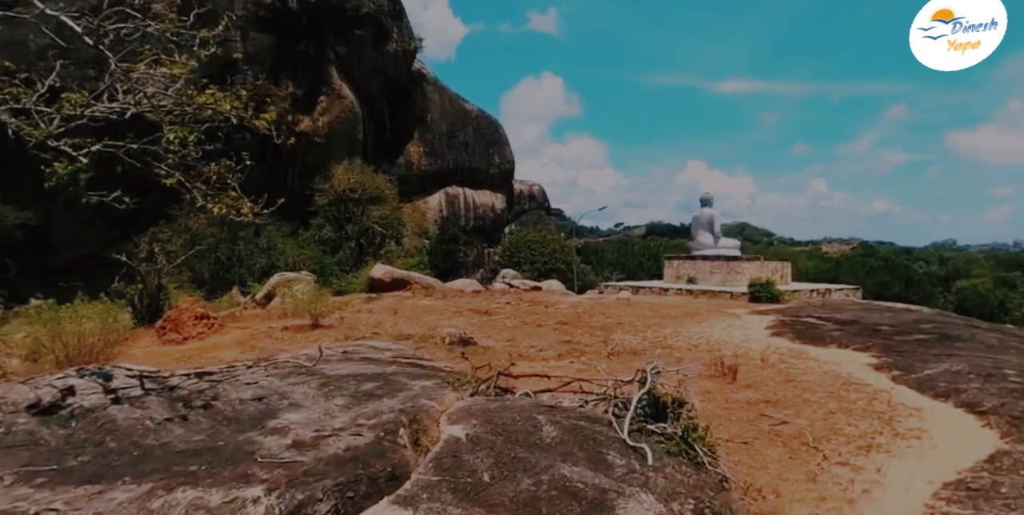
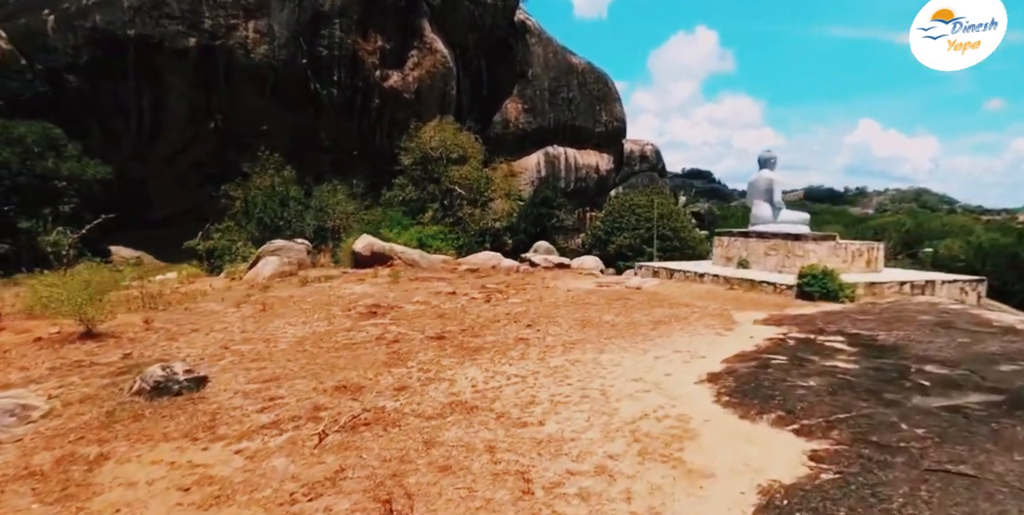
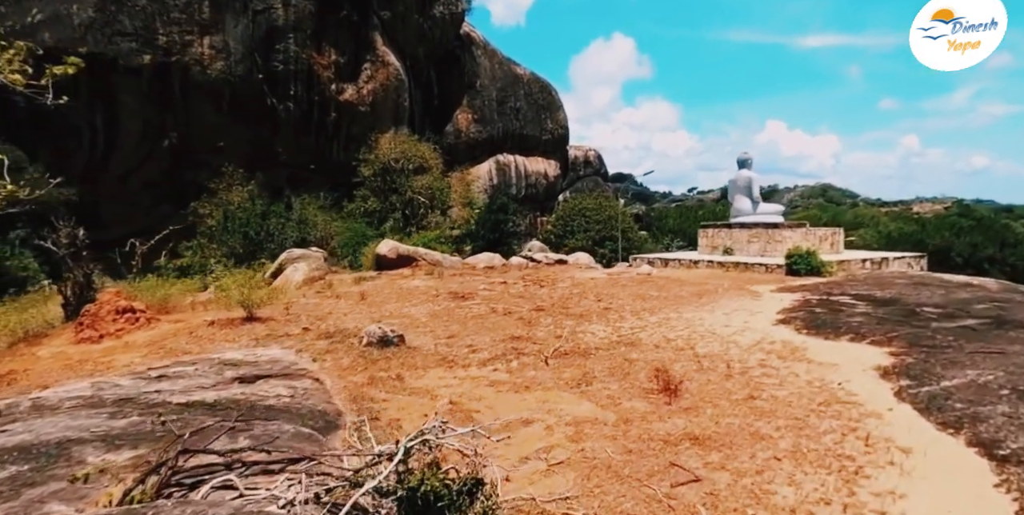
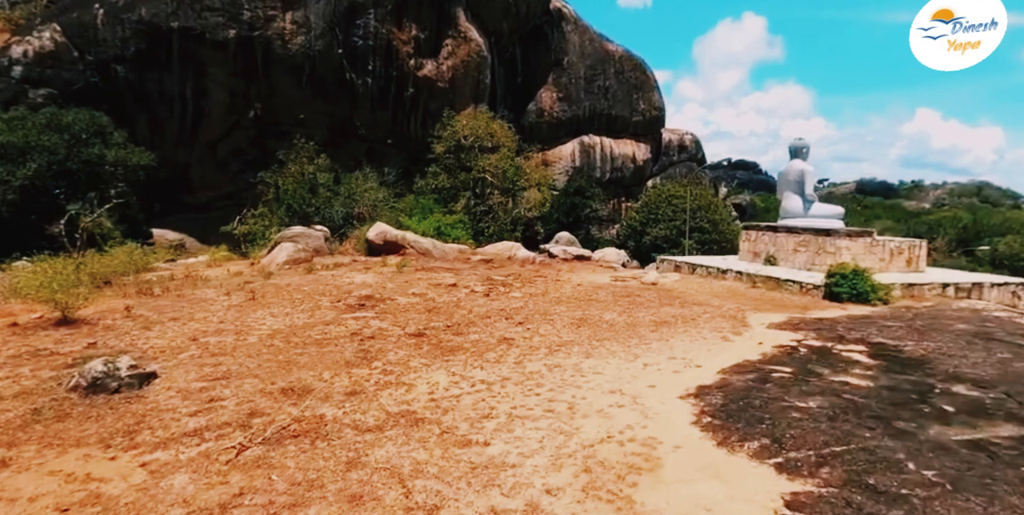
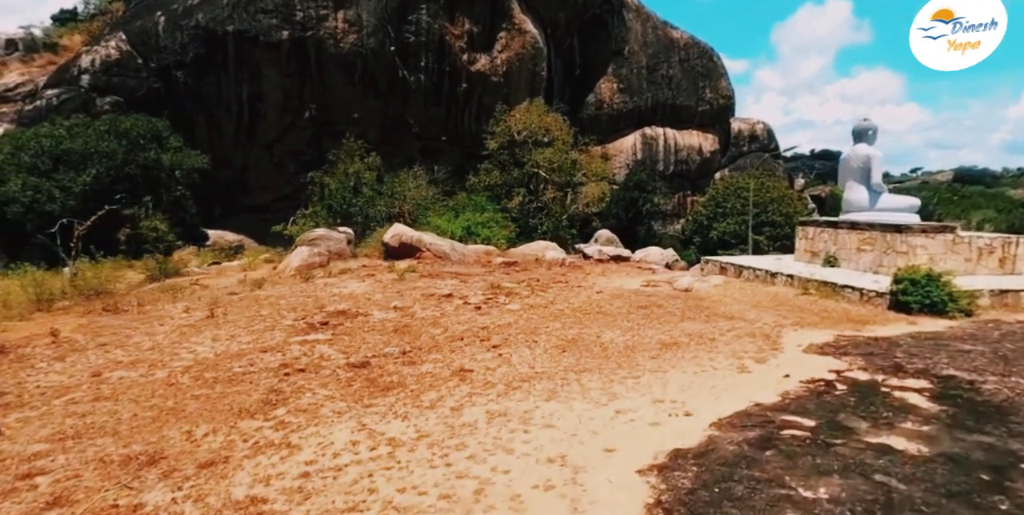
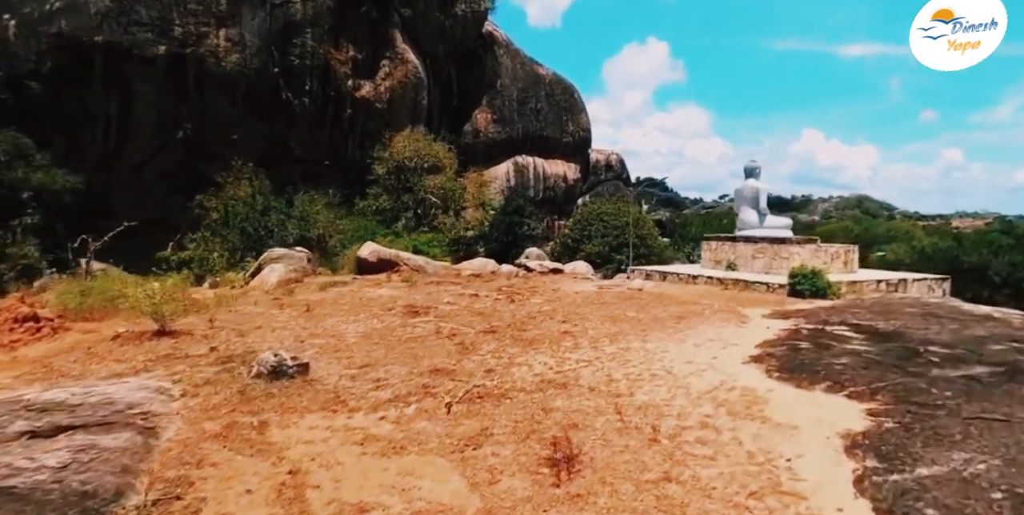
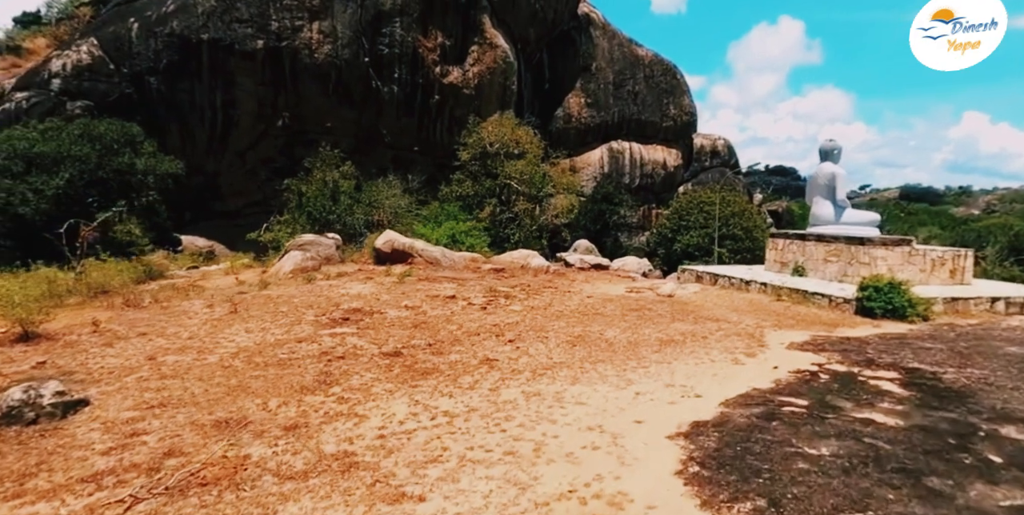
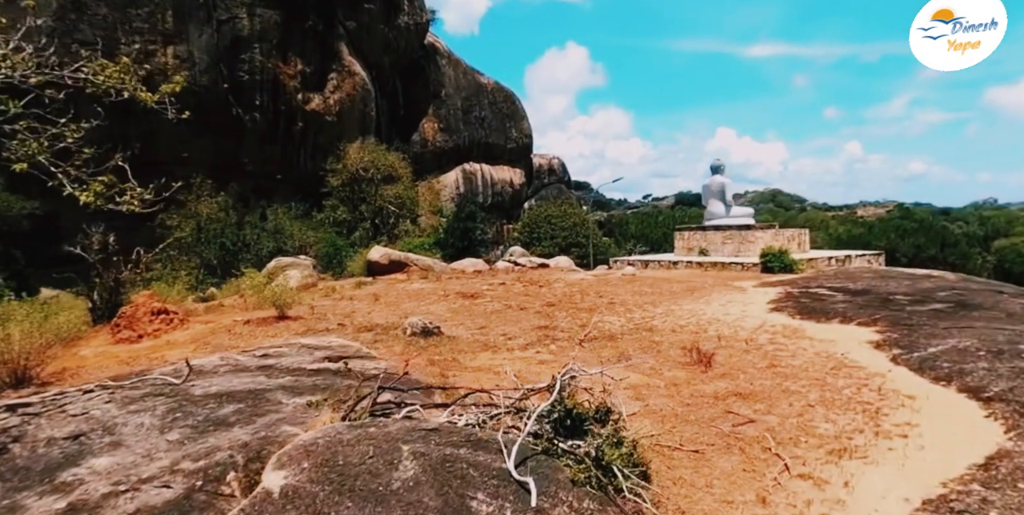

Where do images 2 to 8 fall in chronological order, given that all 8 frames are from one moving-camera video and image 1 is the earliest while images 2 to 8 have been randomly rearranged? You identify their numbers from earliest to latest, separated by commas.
8, 3, 6, 2, 4, 7, 5
